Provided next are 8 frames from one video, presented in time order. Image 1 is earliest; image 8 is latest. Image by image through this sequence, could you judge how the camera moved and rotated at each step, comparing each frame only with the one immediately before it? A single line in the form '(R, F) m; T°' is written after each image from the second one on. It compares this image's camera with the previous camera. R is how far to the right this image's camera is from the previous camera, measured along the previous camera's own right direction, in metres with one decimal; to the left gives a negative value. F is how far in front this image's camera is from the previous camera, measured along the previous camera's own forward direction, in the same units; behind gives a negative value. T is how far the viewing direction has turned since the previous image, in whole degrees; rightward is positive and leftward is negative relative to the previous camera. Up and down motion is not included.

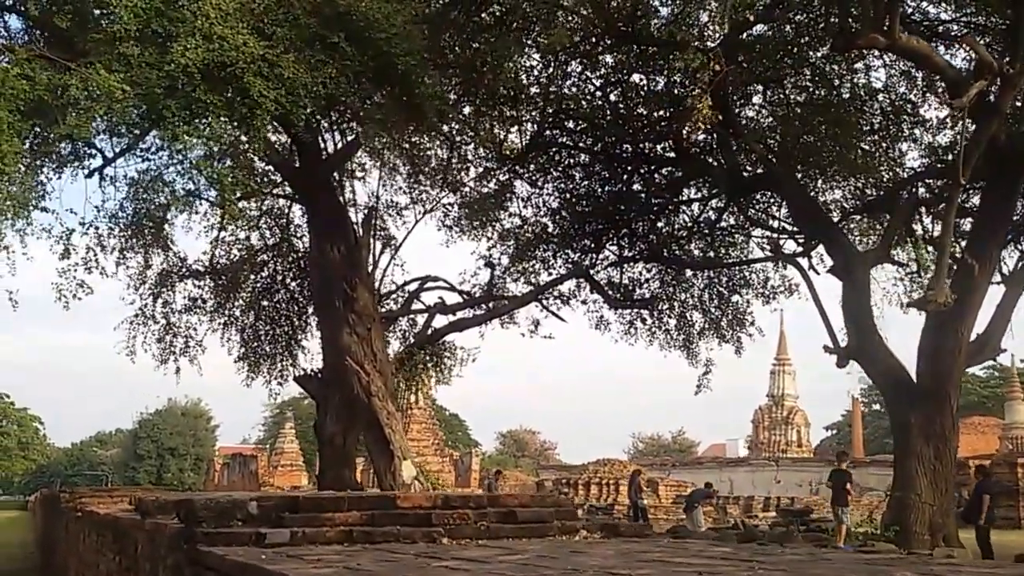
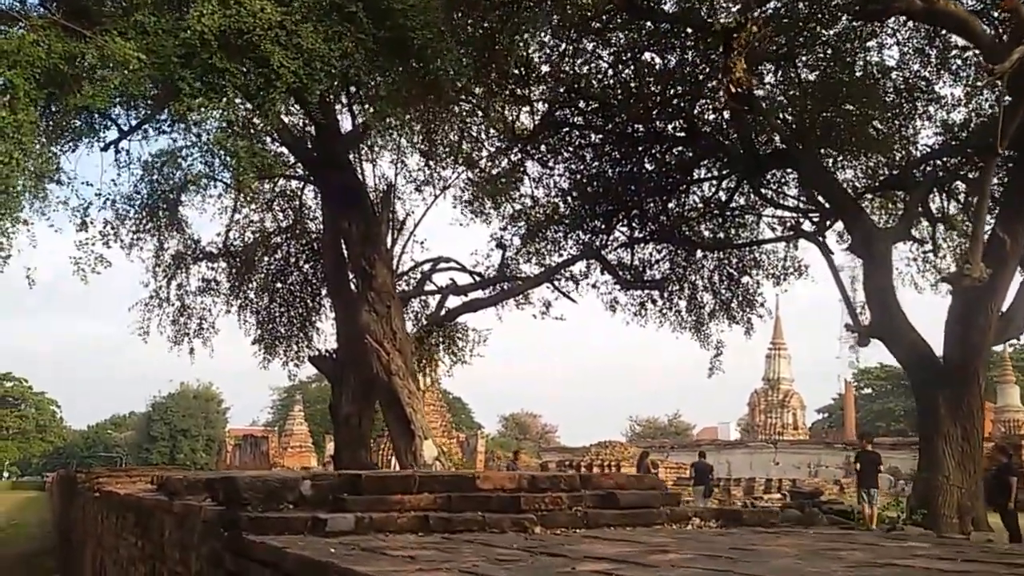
(-0.1, +0.1) m; 0°
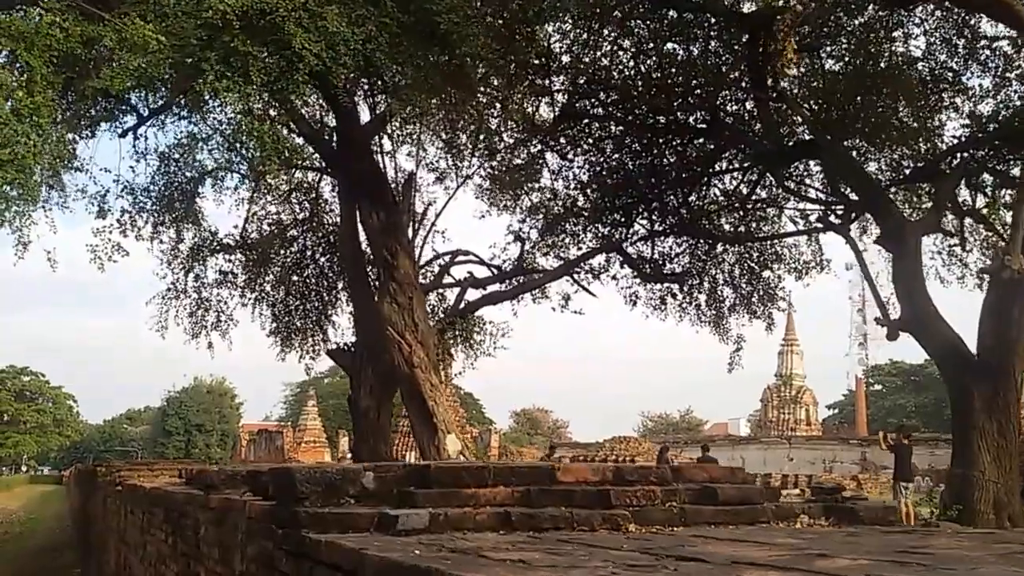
(-0.1, +0.1) m; -1°
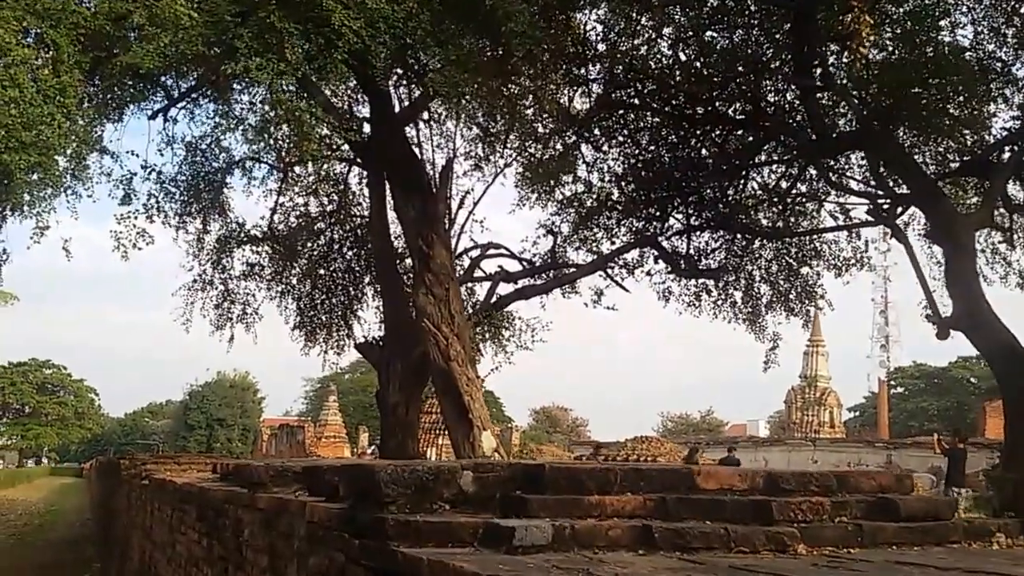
(-0.1, +0.3) m; -1°
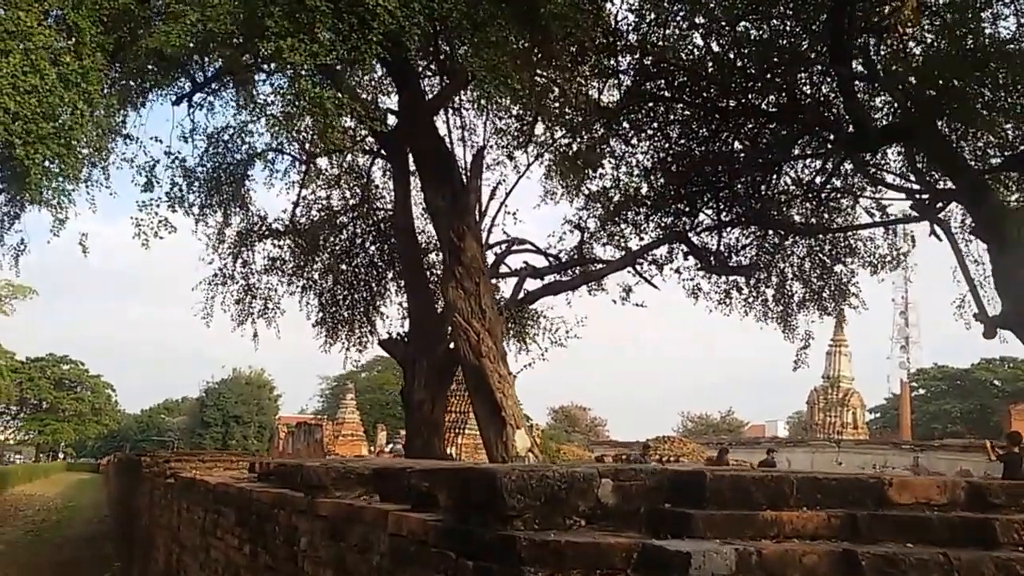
(-0.1, +0.2) m; -1°
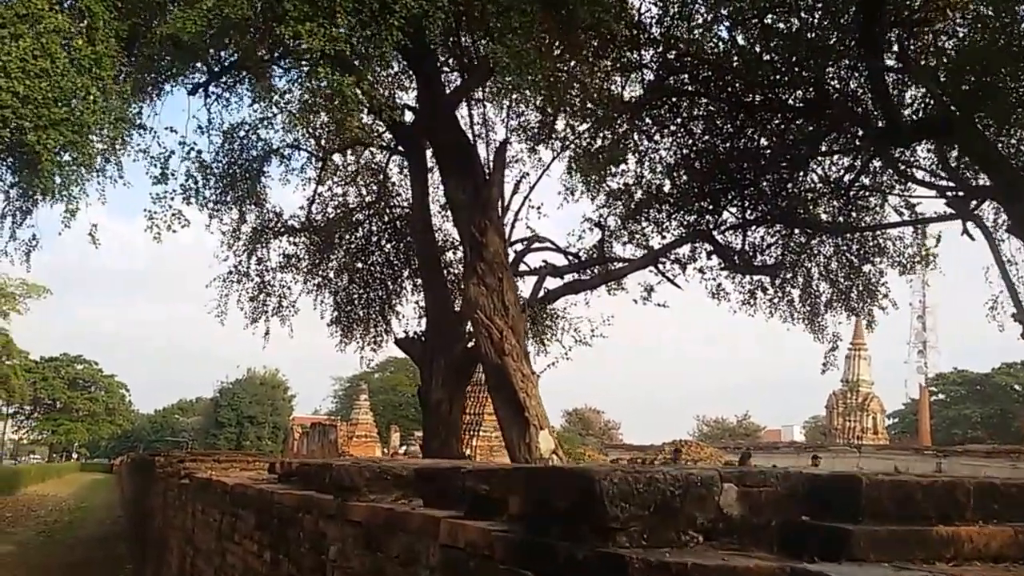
(-0.1, +0.2) m; -1°
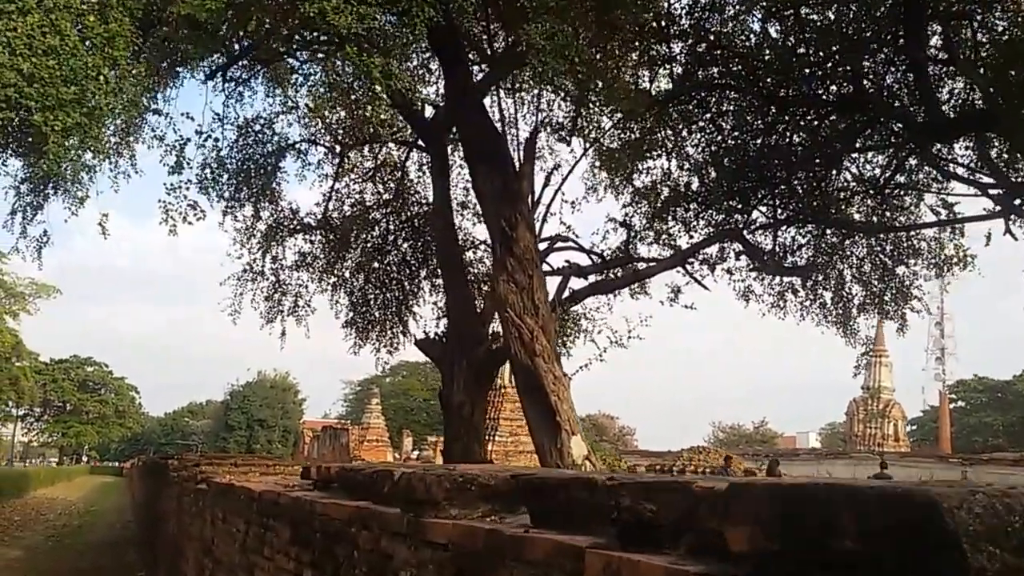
(-0.1, +0.3) m; -1°
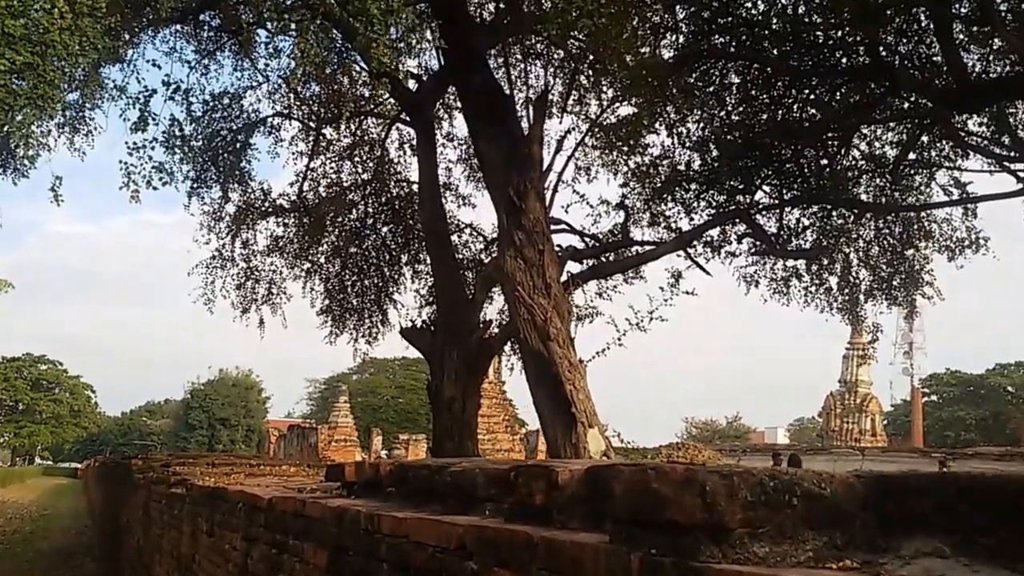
(-0.3, +0.7) m; +2°
